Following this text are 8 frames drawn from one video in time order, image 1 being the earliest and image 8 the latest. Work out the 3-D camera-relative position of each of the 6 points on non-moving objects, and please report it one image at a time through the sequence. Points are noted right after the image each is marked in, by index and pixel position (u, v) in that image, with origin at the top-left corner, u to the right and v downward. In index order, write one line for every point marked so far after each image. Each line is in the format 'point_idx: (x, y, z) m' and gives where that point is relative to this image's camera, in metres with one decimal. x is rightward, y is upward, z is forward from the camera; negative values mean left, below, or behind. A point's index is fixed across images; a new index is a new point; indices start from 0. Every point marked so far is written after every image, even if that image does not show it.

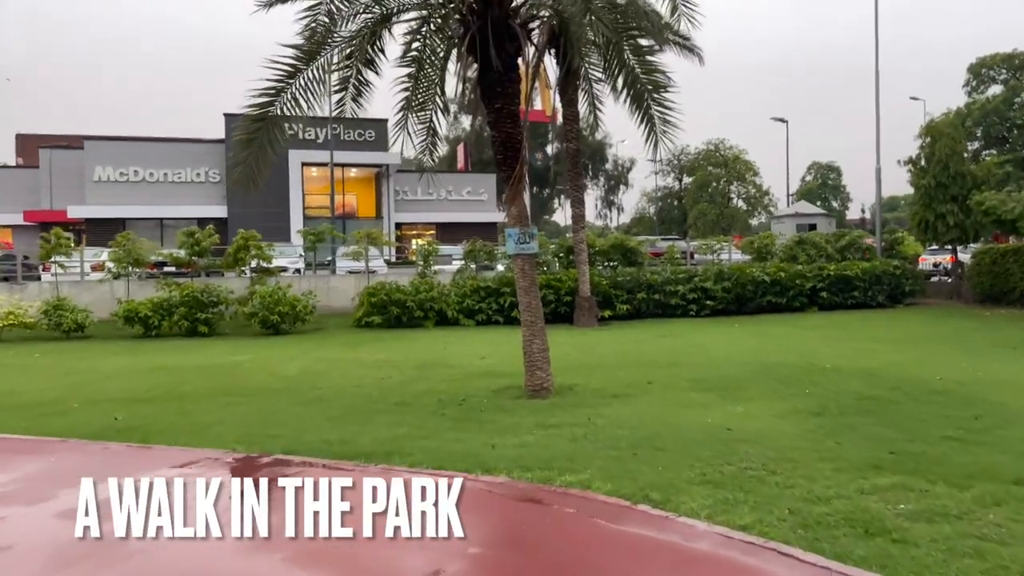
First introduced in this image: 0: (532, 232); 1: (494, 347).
0: (+0.2, +0.7, +8.3) m
1: (-0.4, -1.1, +13.2) m
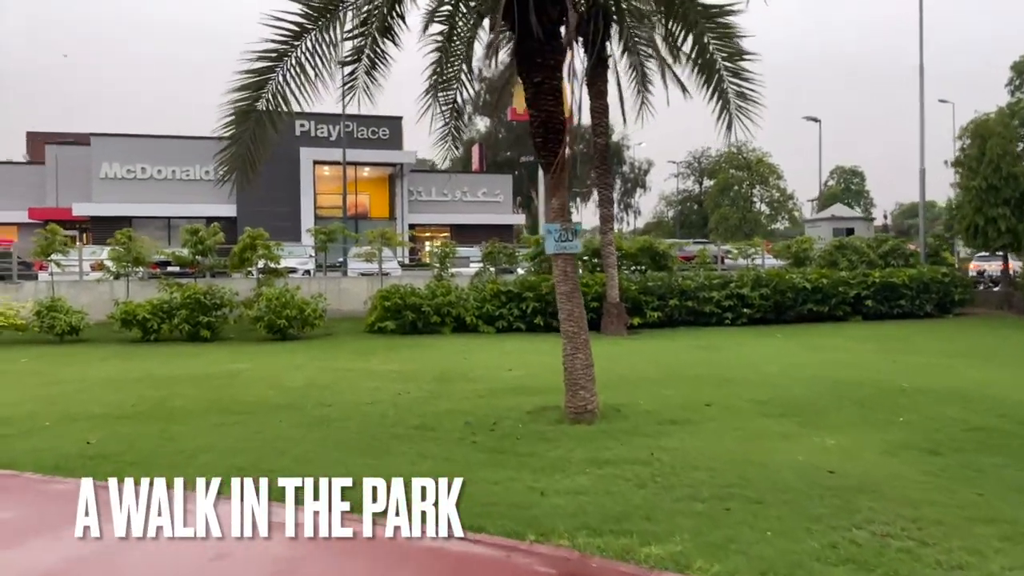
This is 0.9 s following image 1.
0: (+0.6, +0.6, +7.2) m
1: (+0.1, -1.2, +12.0) m
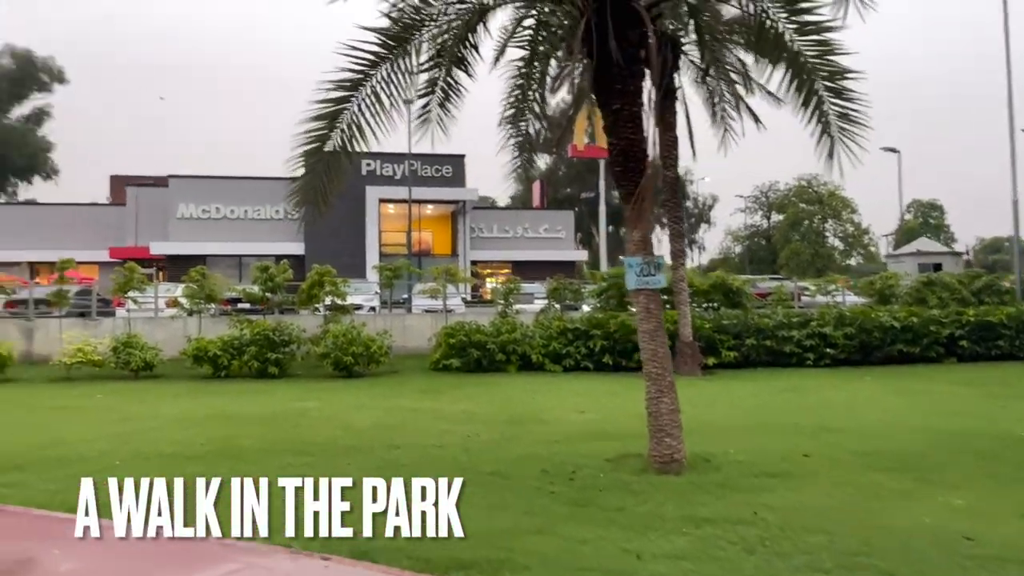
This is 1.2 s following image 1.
0: (+1.4, +0.2, +6.7) m
1: (+1.2, -1.8, +11.5) m
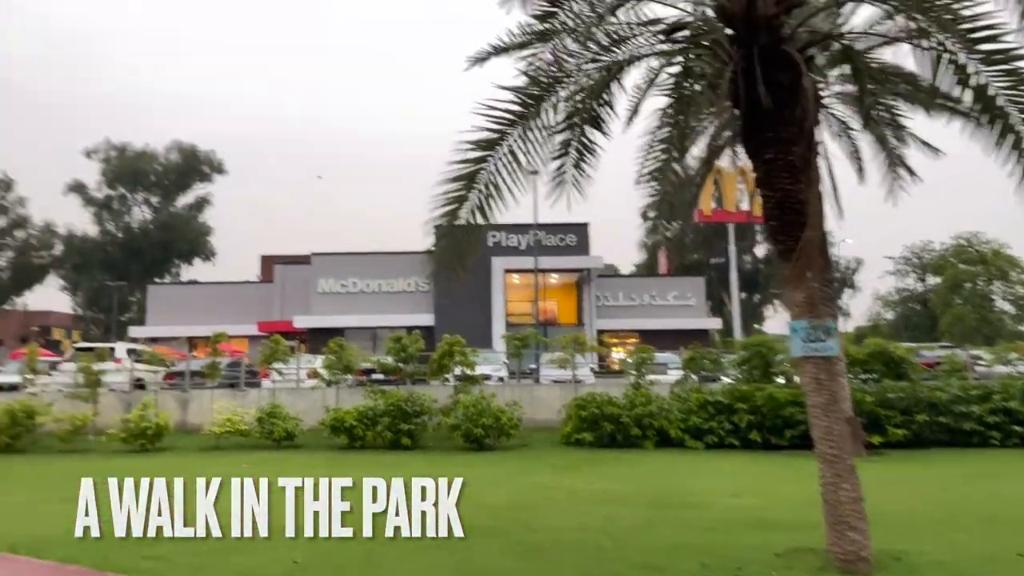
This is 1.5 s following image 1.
0: (+2.7, -0.3, +6.0) m
1: (+3.3, -2.8, +10.5) m
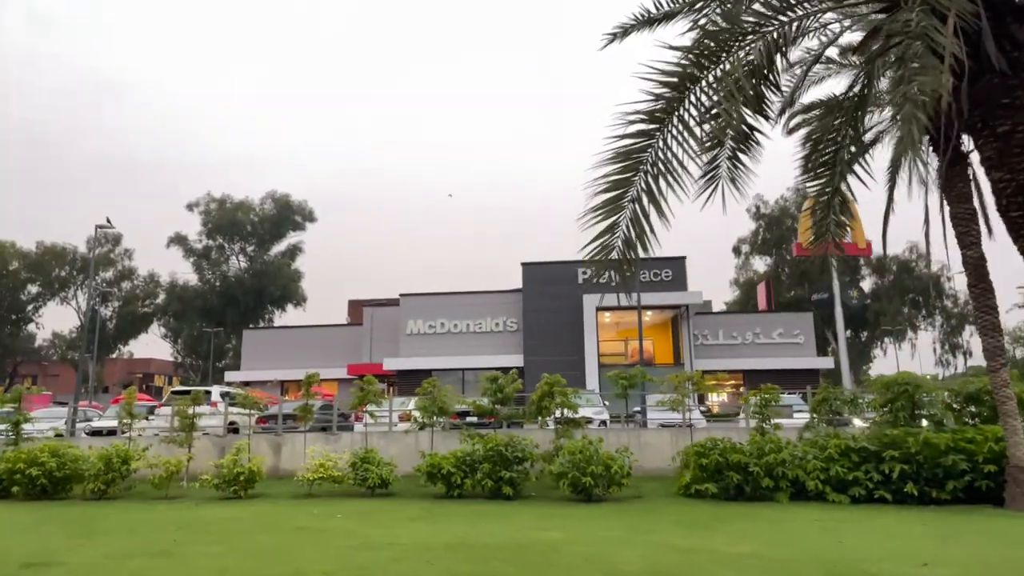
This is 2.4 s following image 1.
0: (+3.7, -0.4, +4.5) m
1: (+4.9, -3.1, +8.7) m
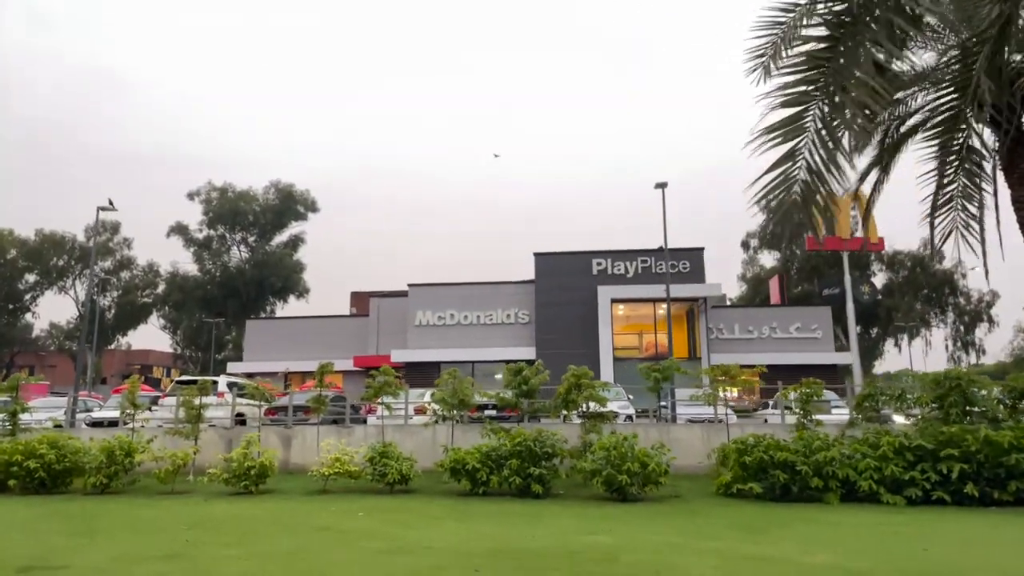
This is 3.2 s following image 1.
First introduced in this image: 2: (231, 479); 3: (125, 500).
0: (+4.3, -0.2, +3.6) m
1: (+5.5, -2.9, +7.9) m
2: (-5.6, -3.8, +14.1) m
3: (-7.4, -4.0, +13.5) m
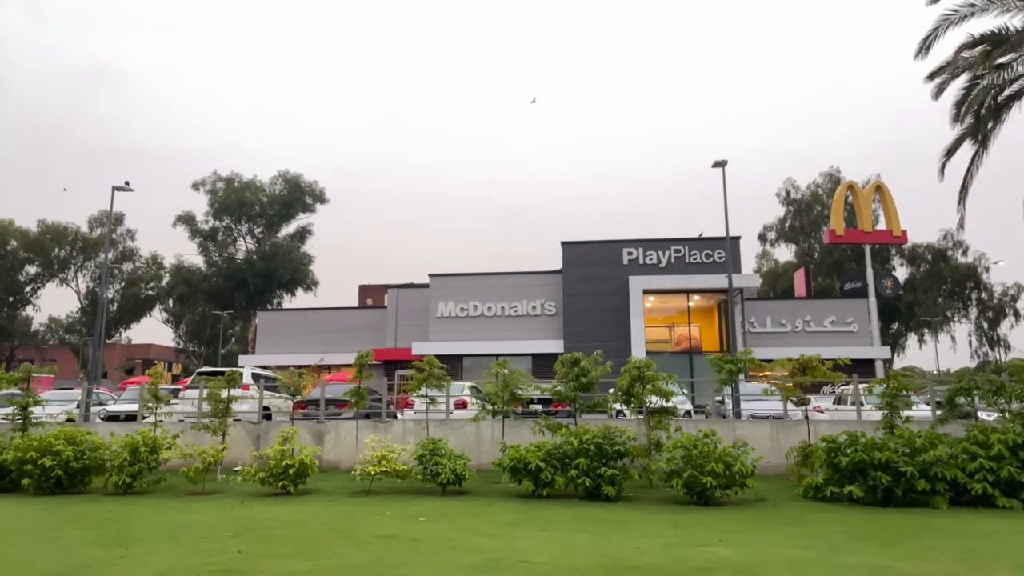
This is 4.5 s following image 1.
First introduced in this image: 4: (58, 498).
0: (+5.5, 0.0, +2.4) m
1: (+6.6, -2.7, +6.7) m
2: (-4.4, -3.4, +12.8) m
3: (-6.2, -3.7, +12.3) m
4: (-8.2, -3.8, +12.9) m
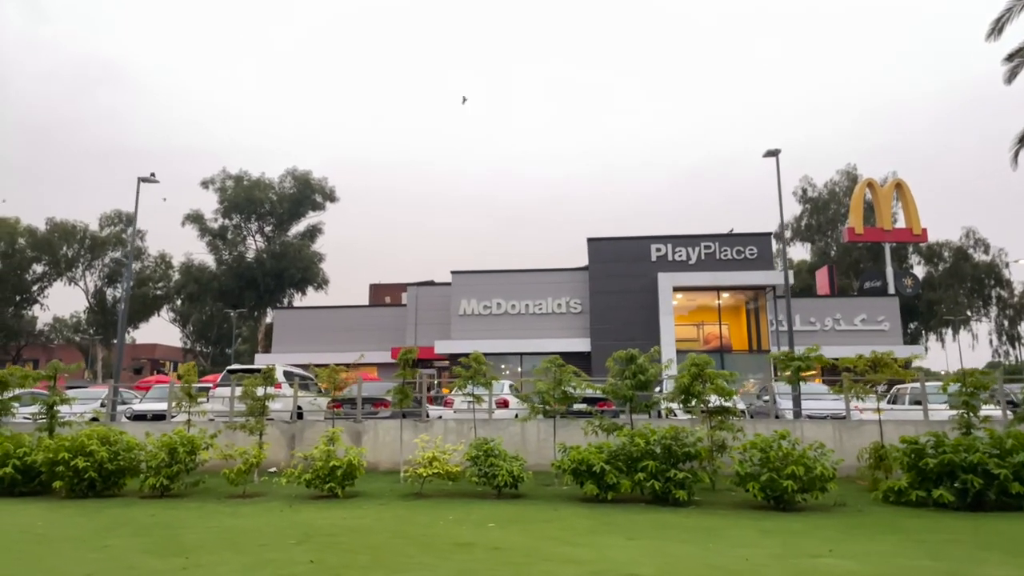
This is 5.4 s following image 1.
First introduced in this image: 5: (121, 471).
0: (+6.5, +0.2, +1.7) m
1: (+7.6, -2.5, +6.0) m
2: (-3.4, -3.3, +12.2) m
3: (-5.2, -3.6, +11.6) m
4: (-7.2, -3.7, +12.3) m
5: (-7.1, -3.3, +12.9) m
